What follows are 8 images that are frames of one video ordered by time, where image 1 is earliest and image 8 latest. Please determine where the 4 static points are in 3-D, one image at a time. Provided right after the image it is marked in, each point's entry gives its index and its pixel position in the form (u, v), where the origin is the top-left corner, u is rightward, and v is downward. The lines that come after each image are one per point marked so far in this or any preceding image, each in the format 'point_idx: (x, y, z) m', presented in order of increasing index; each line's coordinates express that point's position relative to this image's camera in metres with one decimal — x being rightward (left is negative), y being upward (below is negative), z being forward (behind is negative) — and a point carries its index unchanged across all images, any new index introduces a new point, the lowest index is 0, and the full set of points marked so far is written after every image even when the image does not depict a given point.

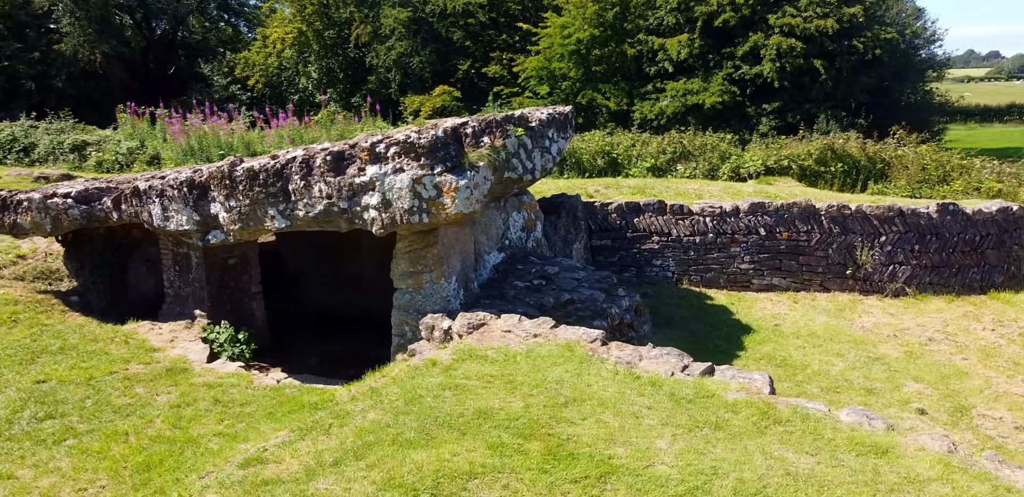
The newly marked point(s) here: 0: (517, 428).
0: (0.0, -0.8, +3.4) m
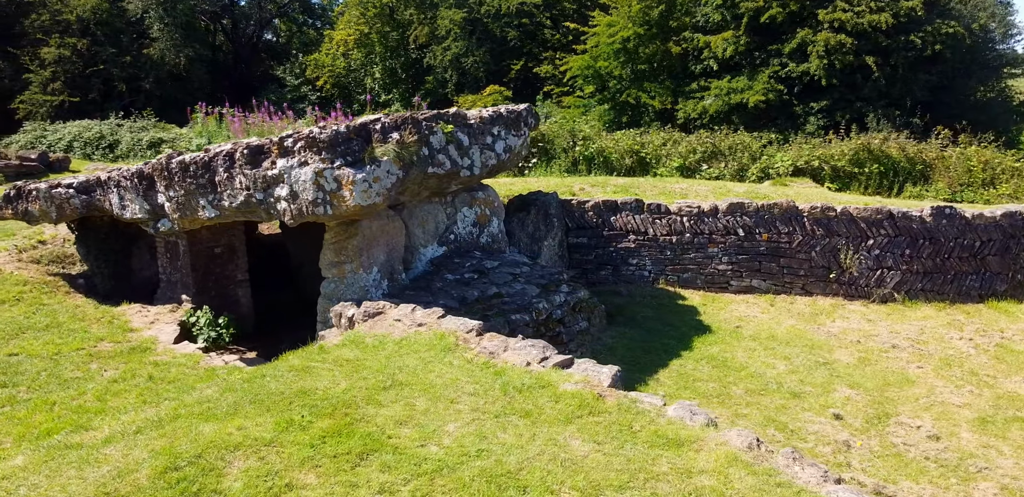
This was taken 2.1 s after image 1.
0: (-0.9, -0.7, +3.6) m
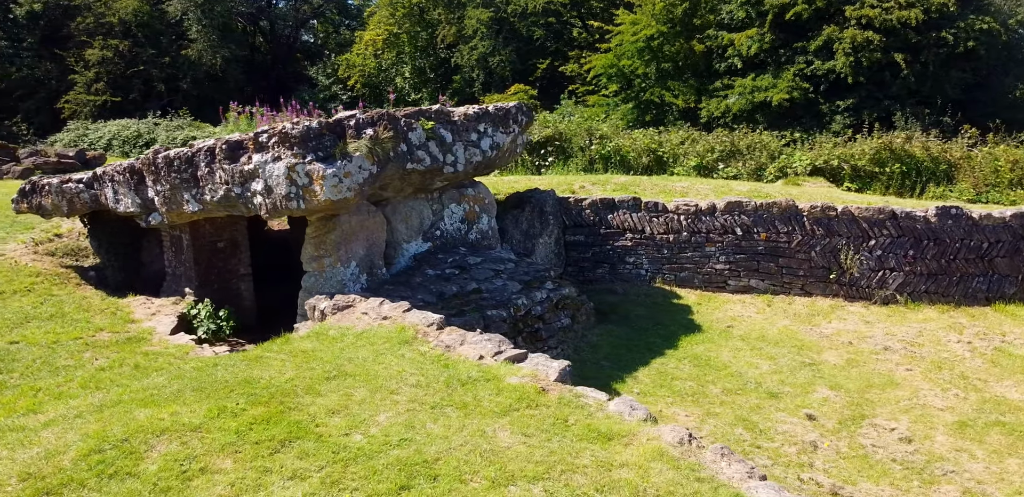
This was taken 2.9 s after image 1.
0: (-1.2, -0.7, +3.7) m
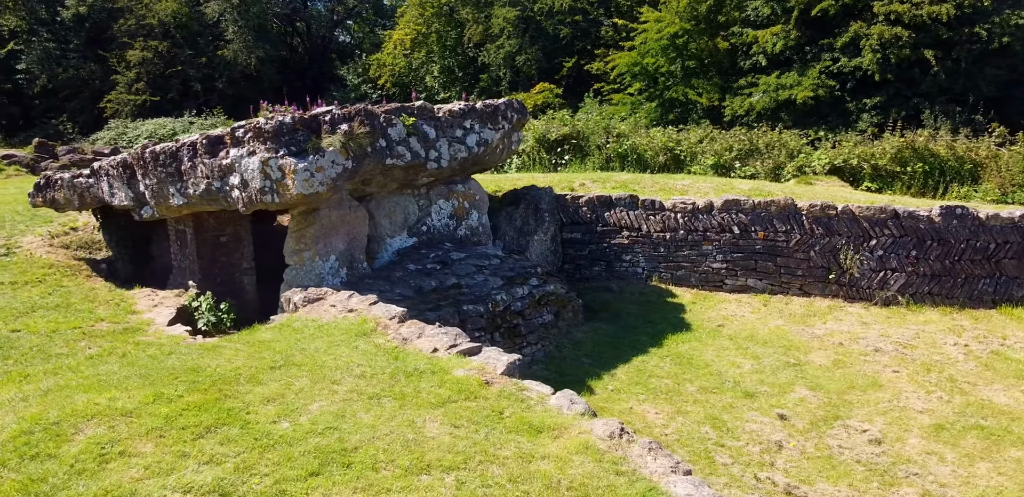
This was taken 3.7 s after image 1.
0: (-1.5, -0.7, +3.8) m
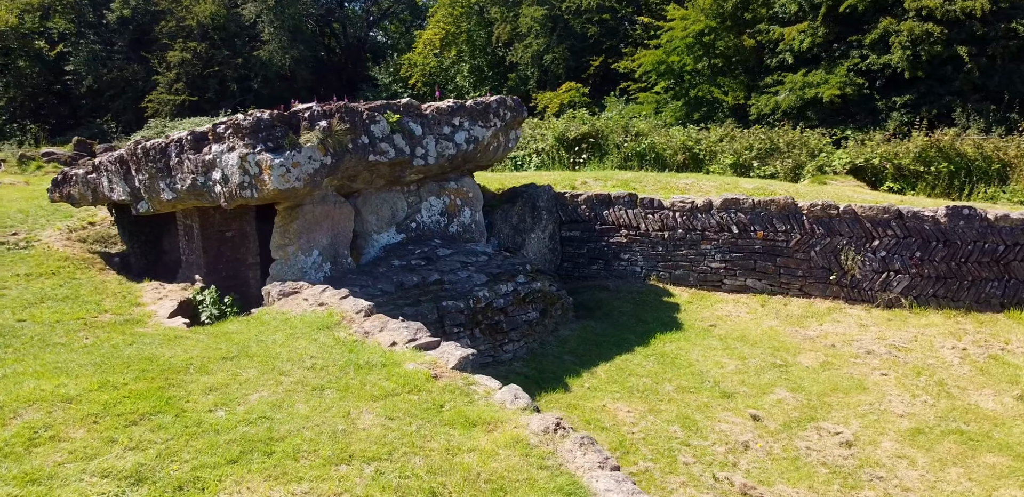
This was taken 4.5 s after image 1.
0: (-1.8, -0.6, +3.9) m
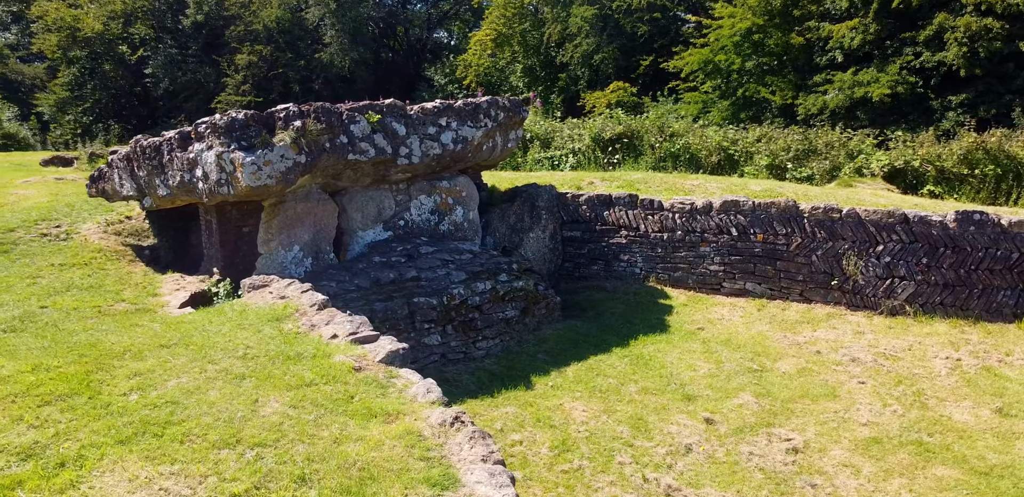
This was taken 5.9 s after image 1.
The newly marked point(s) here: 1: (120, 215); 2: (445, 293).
0: (-2.3, -0.6, +4.2) m
1: (-5.8, +0.5, +11.6) m
2: (-0.6, -0.4, +6.5) m
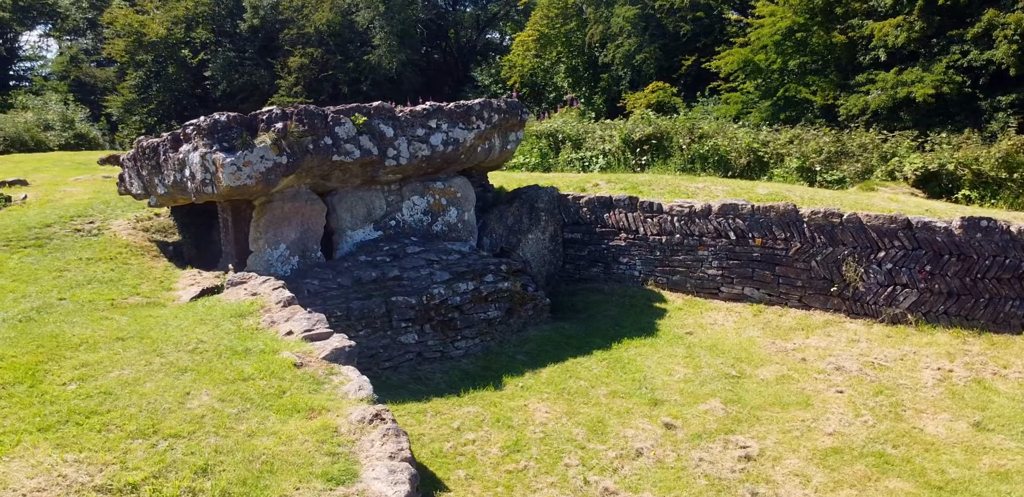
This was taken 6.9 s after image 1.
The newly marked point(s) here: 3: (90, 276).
0: (-2.6, -0.6, +4.4) m
1: (-5.6, +0.5, +12.1) m
2: (-0.7, -0.4, +6.6) m
3: (-5.1, -0.4, +9.4) m
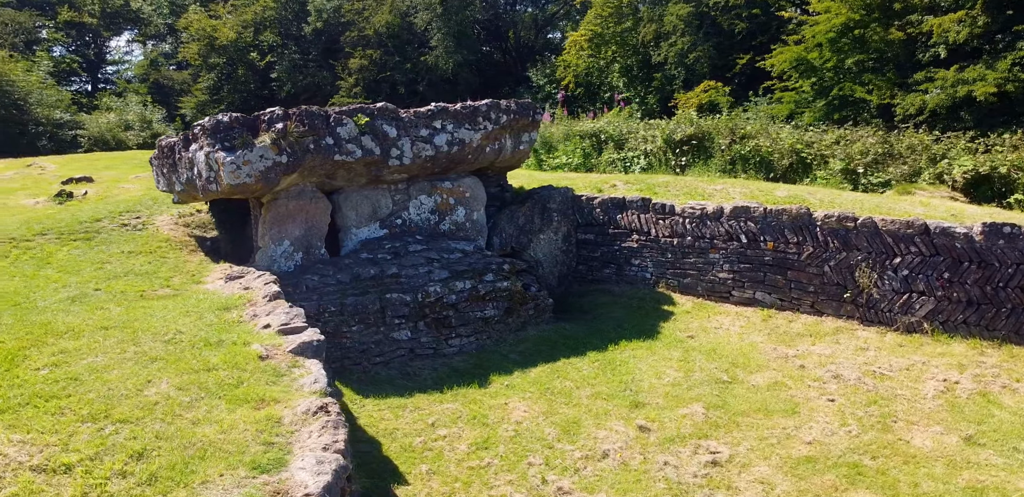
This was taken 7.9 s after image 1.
0: (-2.9, -0.5, +4.7) m
1: (-5.1, +0.6, +12.6) m
2: (-0.8, -0.4, +6.7) m
3: (-4.9, -0.3, +9.8) m
